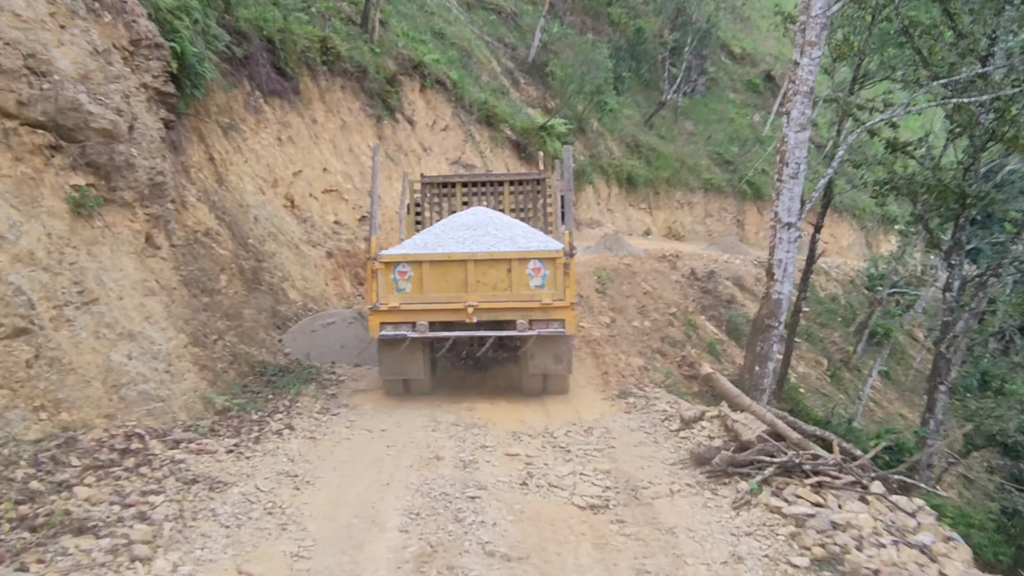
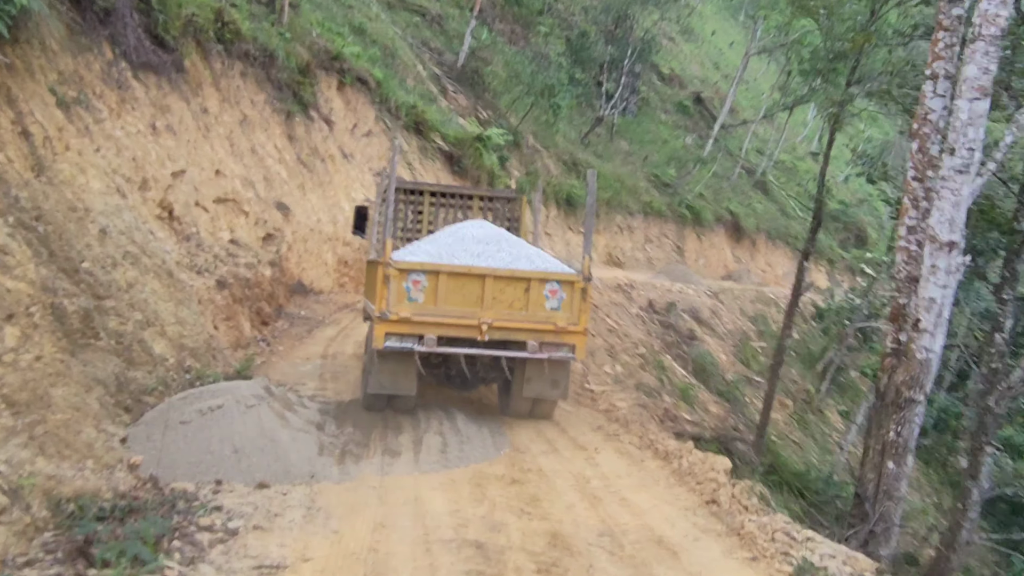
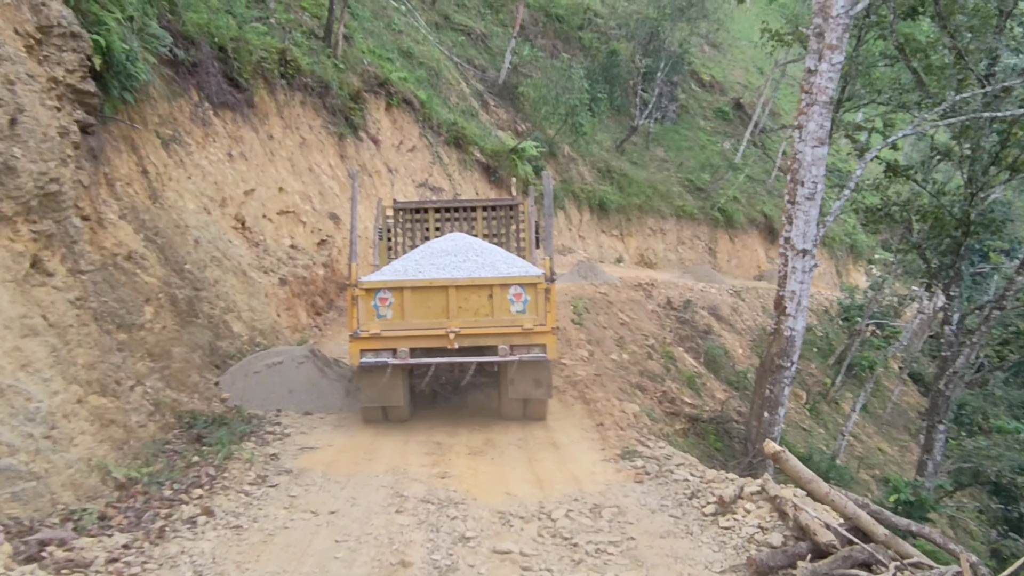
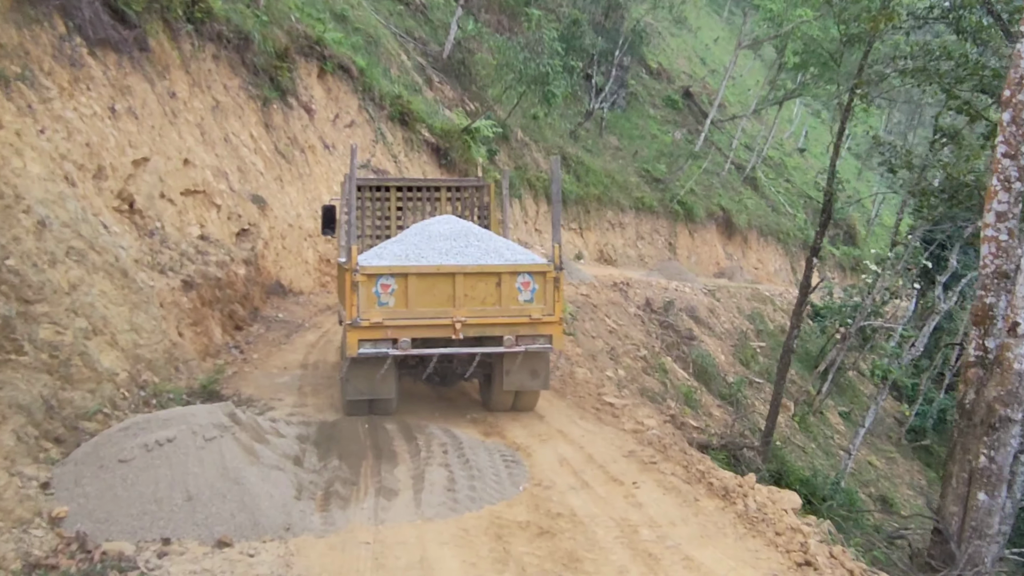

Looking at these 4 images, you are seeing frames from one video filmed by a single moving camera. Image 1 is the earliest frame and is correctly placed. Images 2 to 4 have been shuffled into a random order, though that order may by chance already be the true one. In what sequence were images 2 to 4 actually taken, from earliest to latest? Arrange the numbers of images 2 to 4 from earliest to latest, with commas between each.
3, 2, 4
